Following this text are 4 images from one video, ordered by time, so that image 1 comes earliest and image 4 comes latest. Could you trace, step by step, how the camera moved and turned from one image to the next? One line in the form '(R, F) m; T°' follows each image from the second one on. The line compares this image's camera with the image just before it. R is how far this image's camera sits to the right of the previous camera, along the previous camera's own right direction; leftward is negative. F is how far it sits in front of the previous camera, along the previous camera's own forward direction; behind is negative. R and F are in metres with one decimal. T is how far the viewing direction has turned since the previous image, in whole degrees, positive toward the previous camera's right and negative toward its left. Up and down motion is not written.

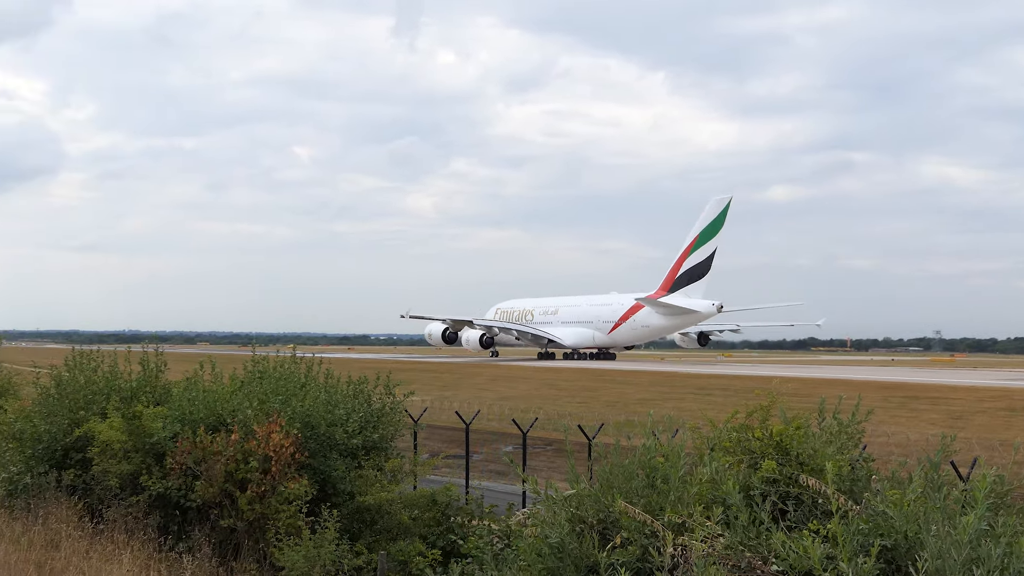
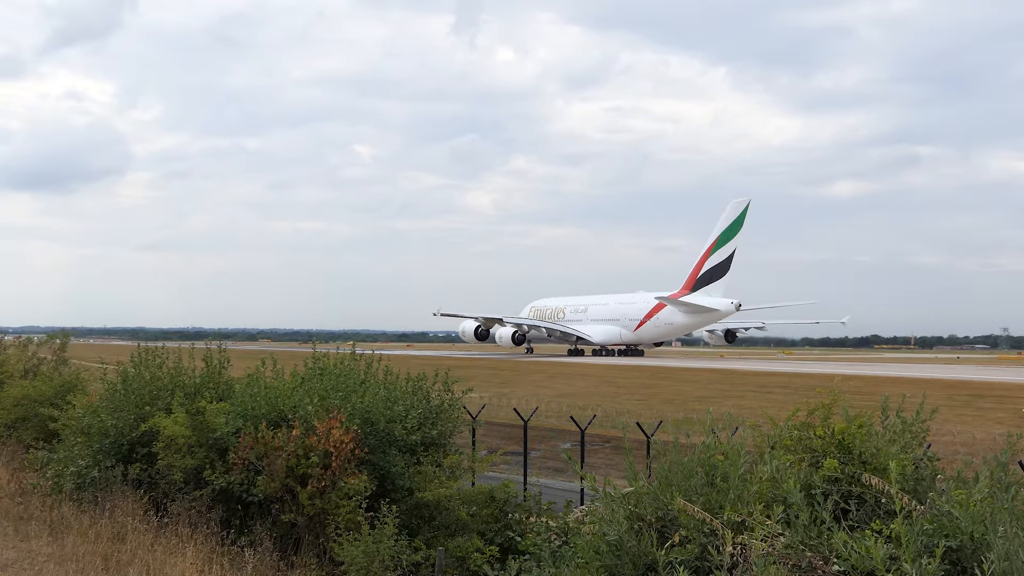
(0.0, 0.0) m; -3°
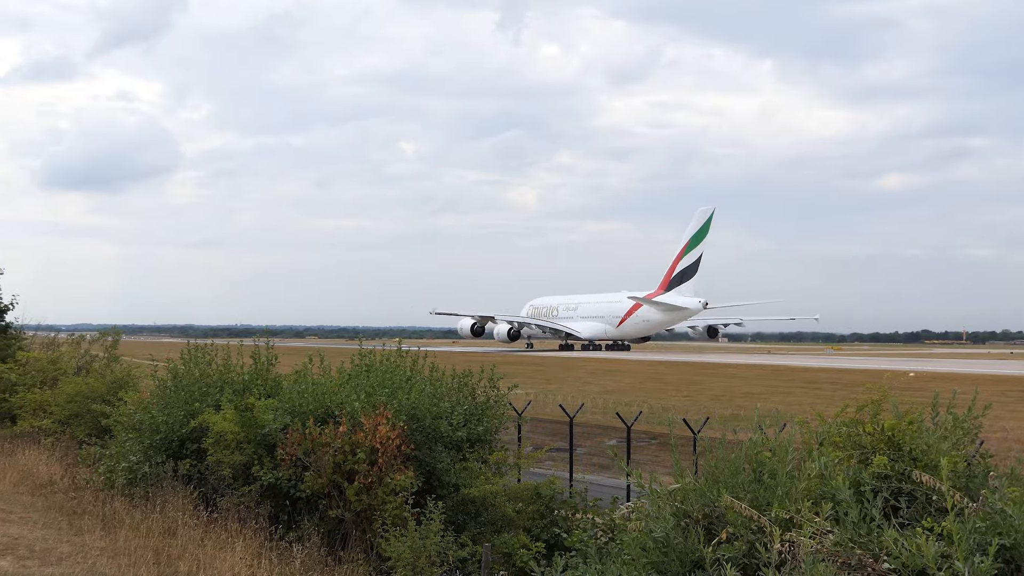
(0.0, 0.0) m; -2°
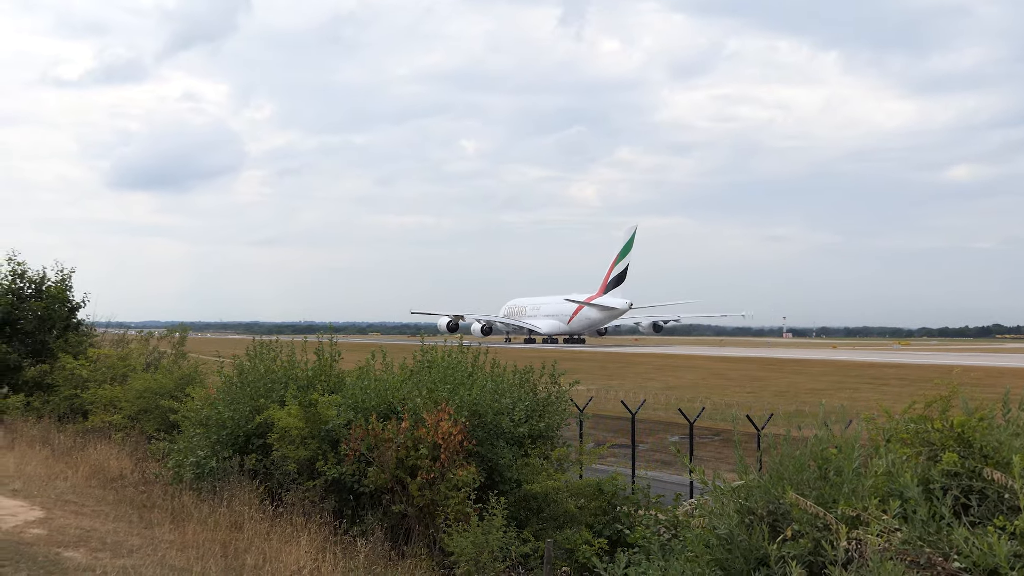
(0.0, 0.0) m; -3°
